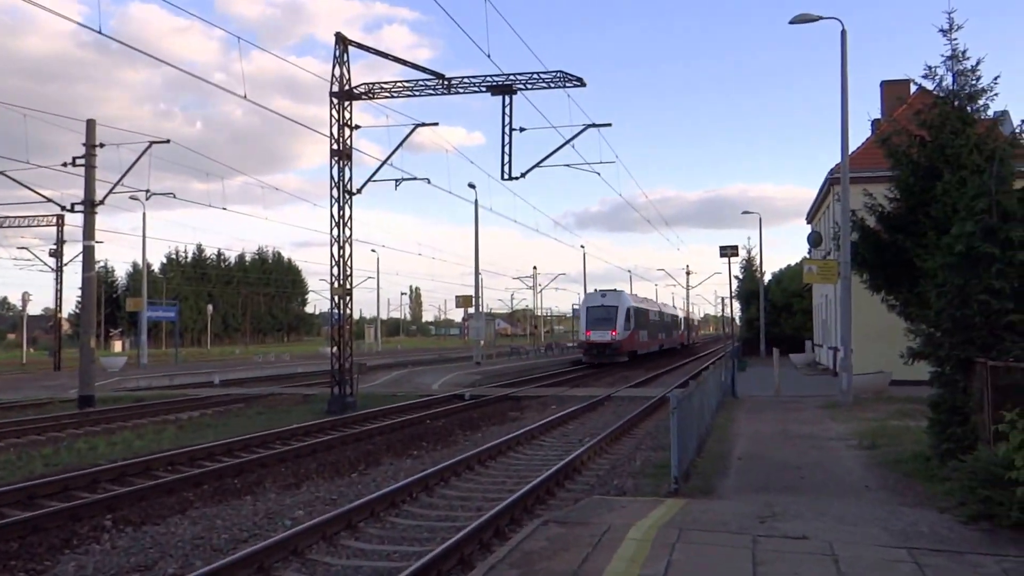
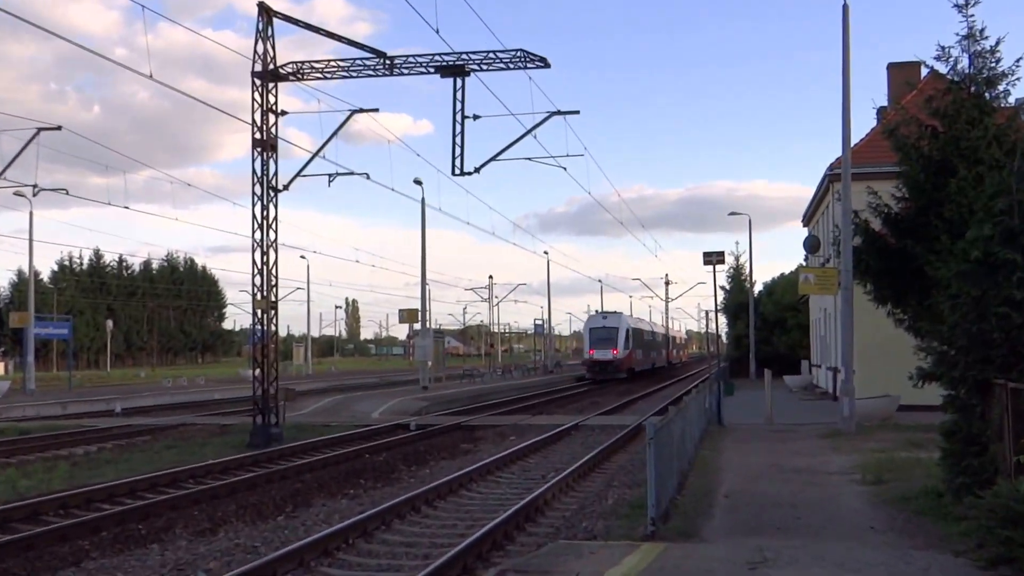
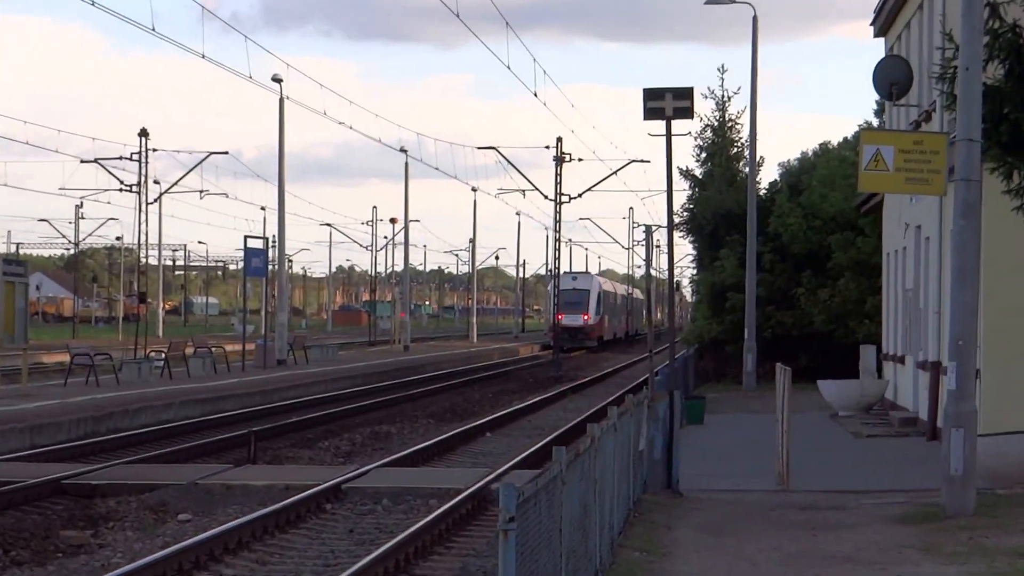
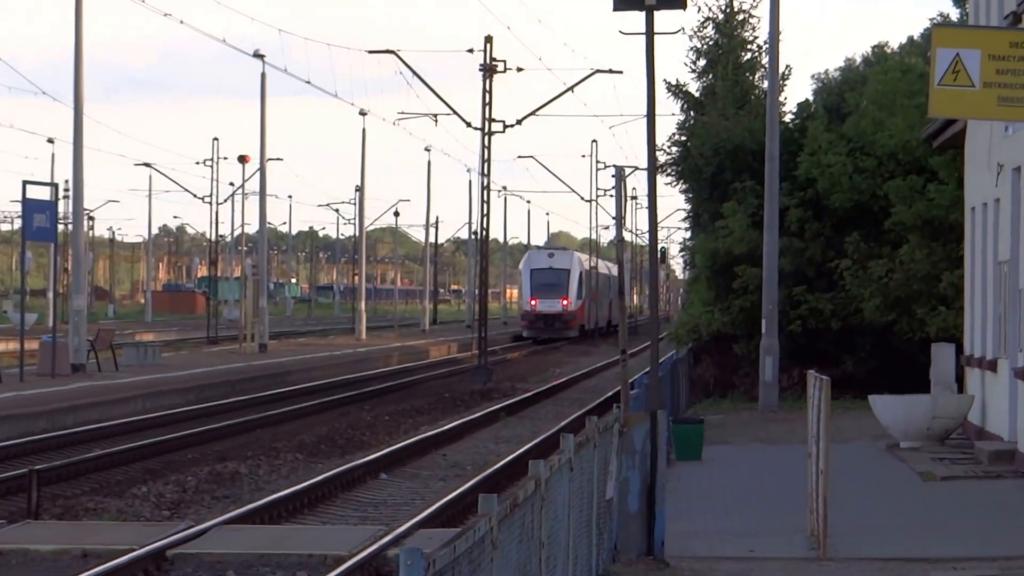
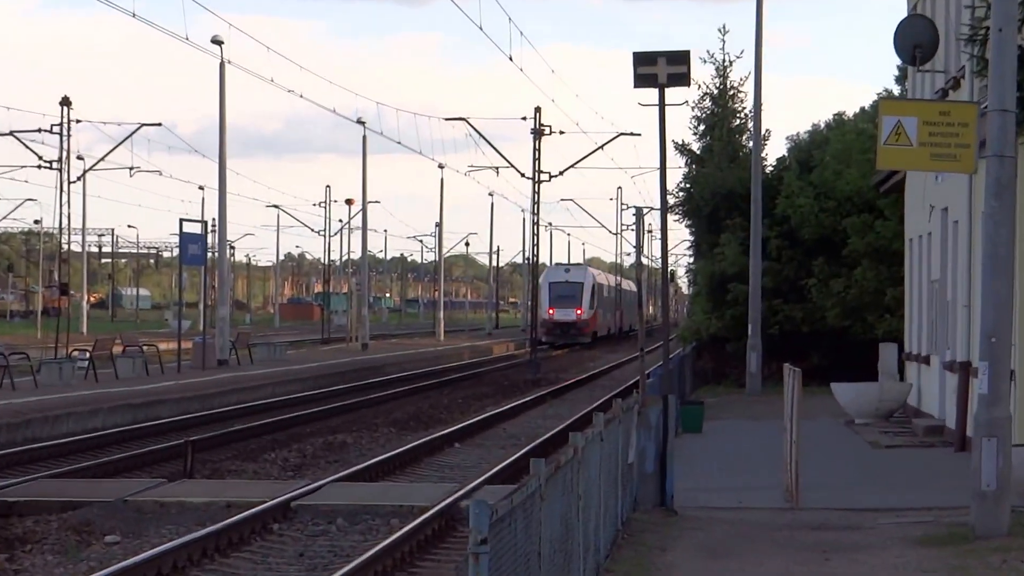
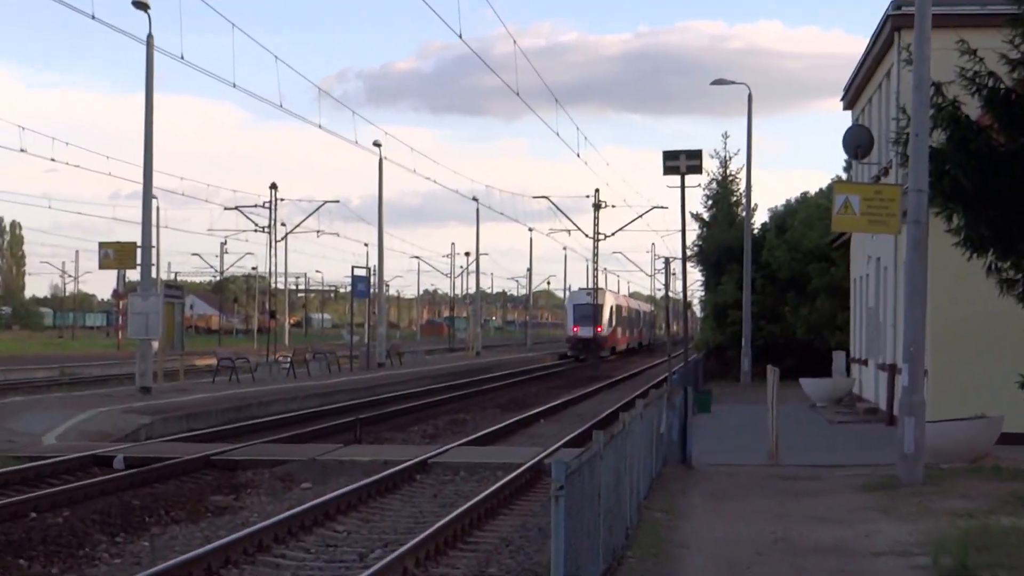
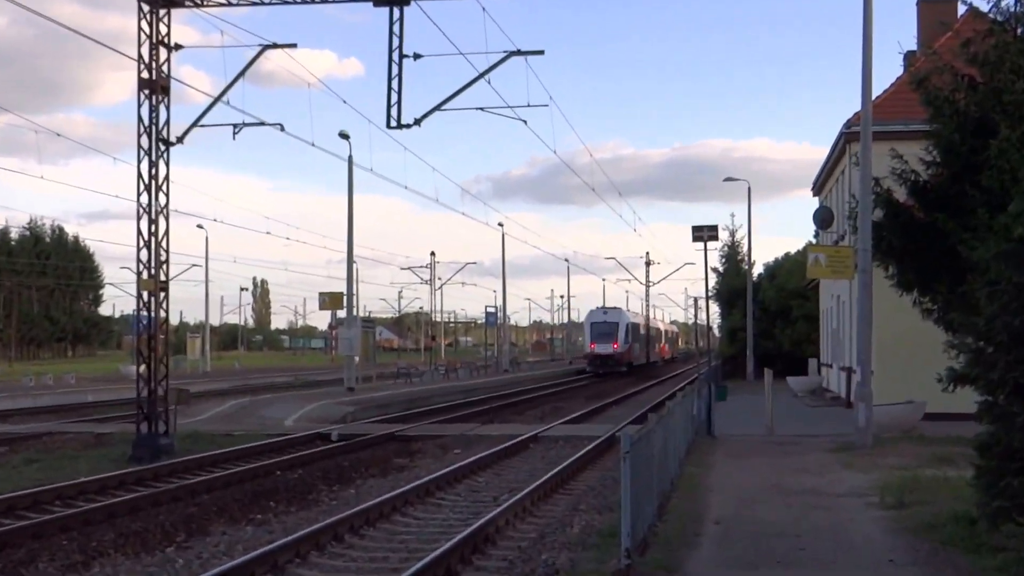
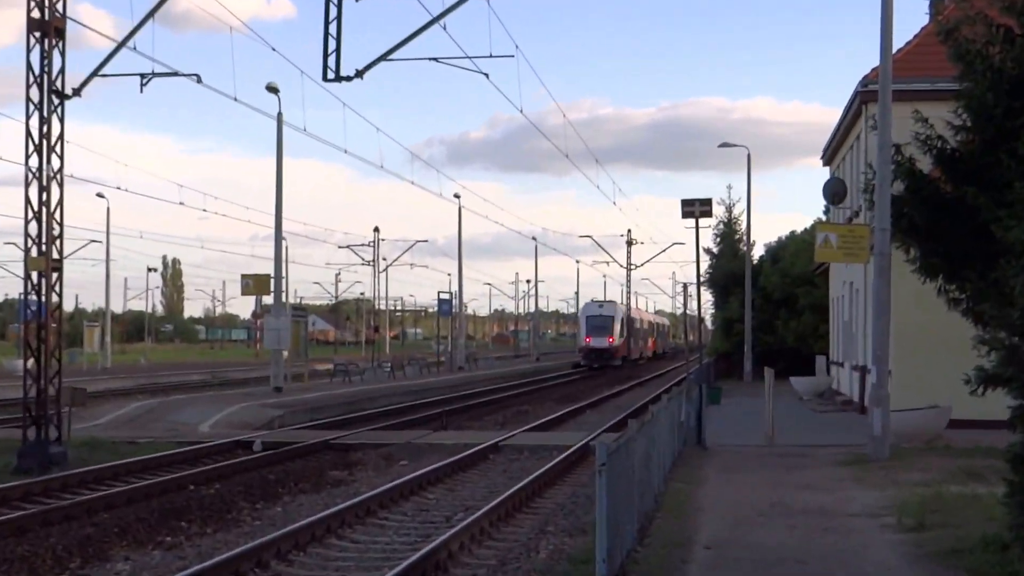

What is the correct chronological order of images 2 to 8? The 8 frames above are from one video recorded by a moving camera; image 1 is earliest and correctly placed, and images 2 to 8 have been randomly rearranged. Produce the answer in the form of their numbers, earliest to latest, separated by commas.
2, 7, 8, 6, 3, 5, 4
